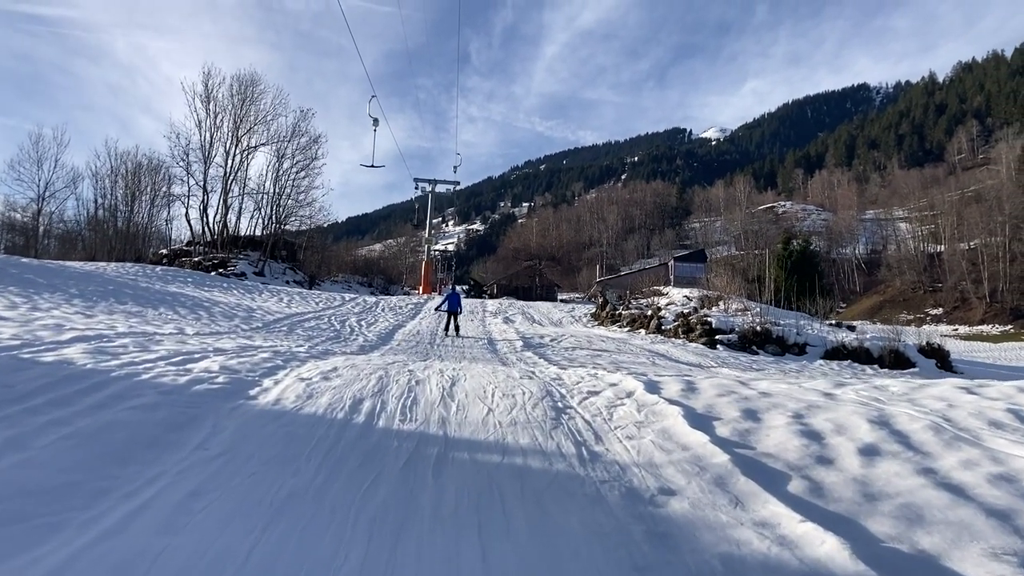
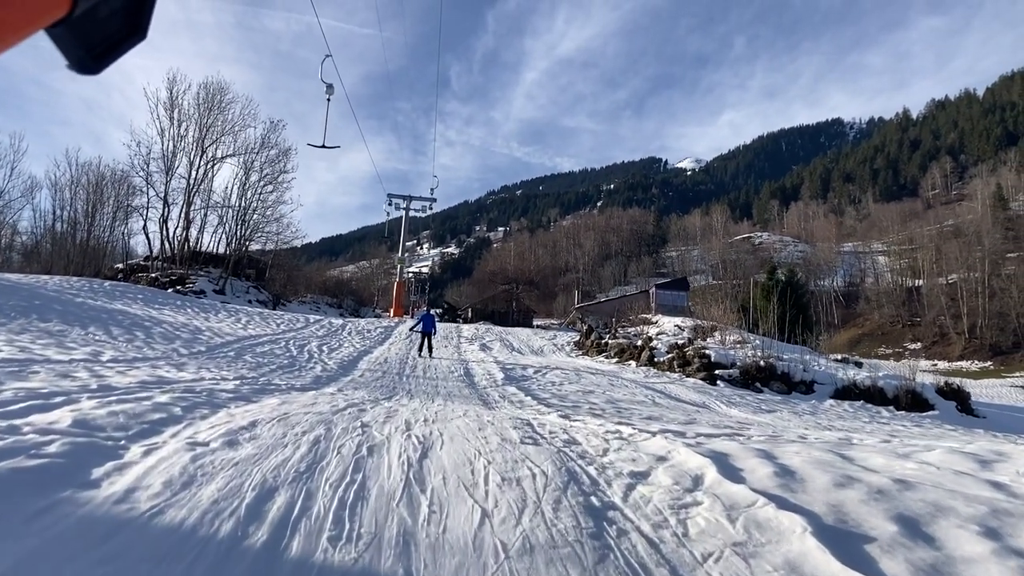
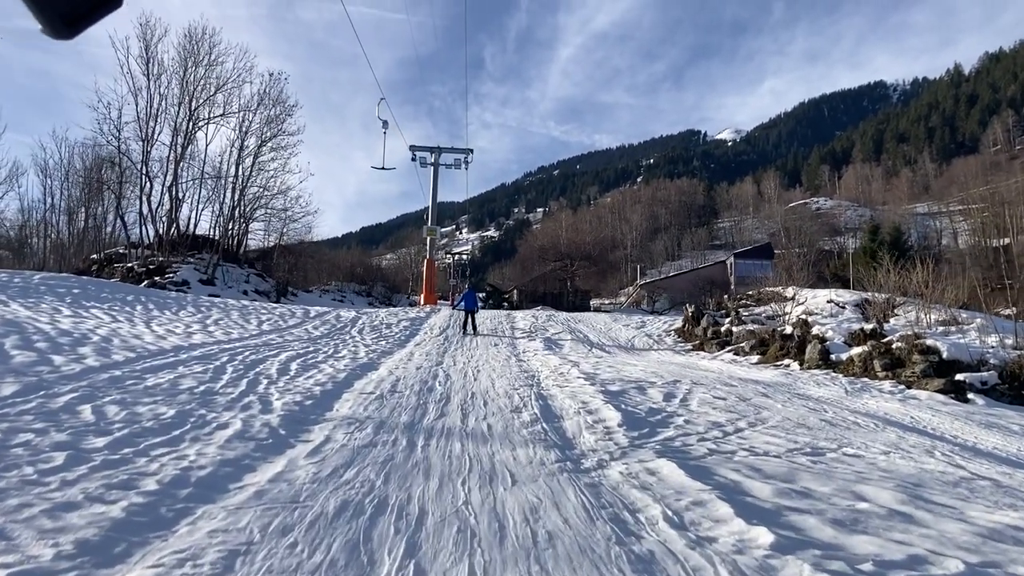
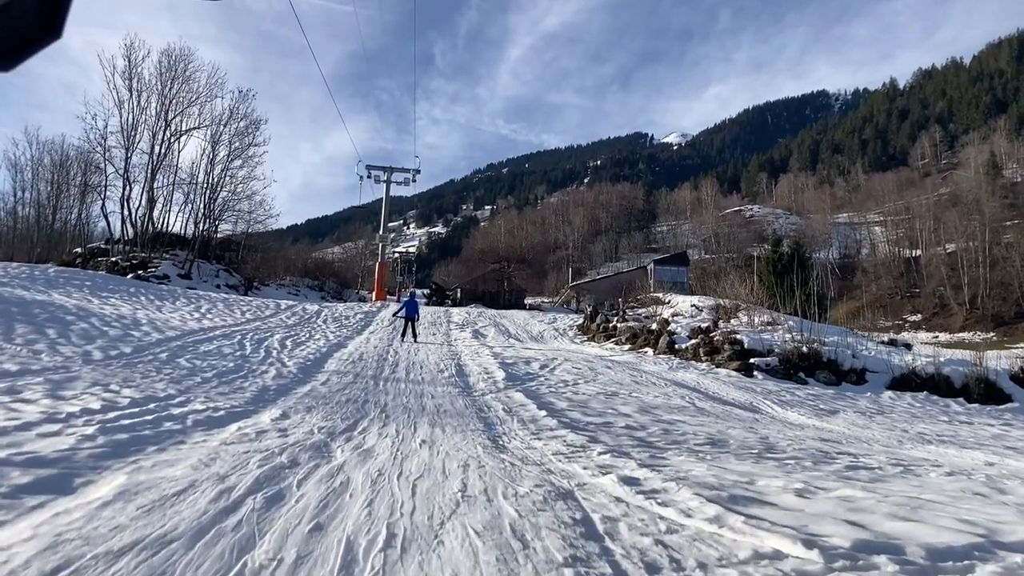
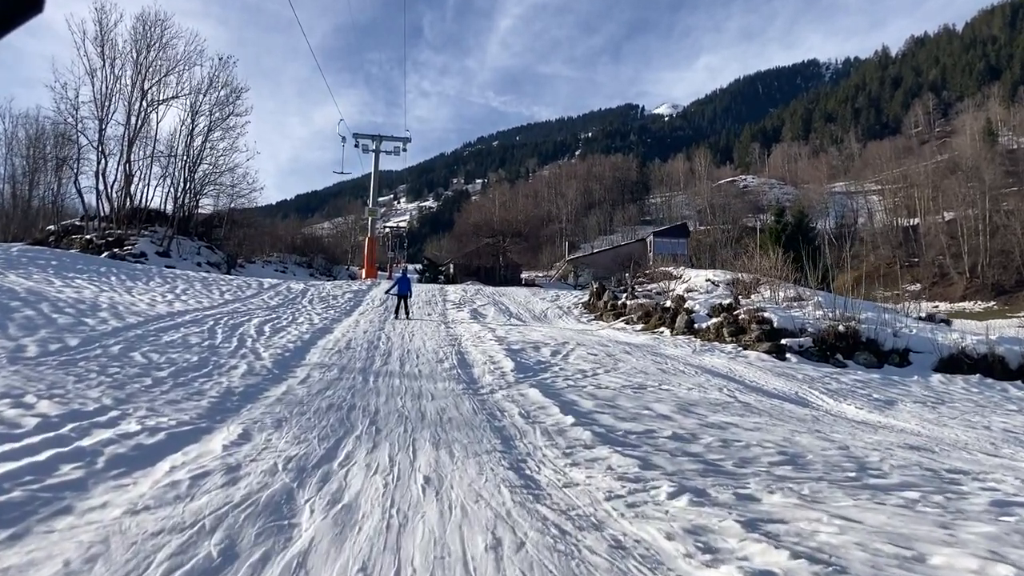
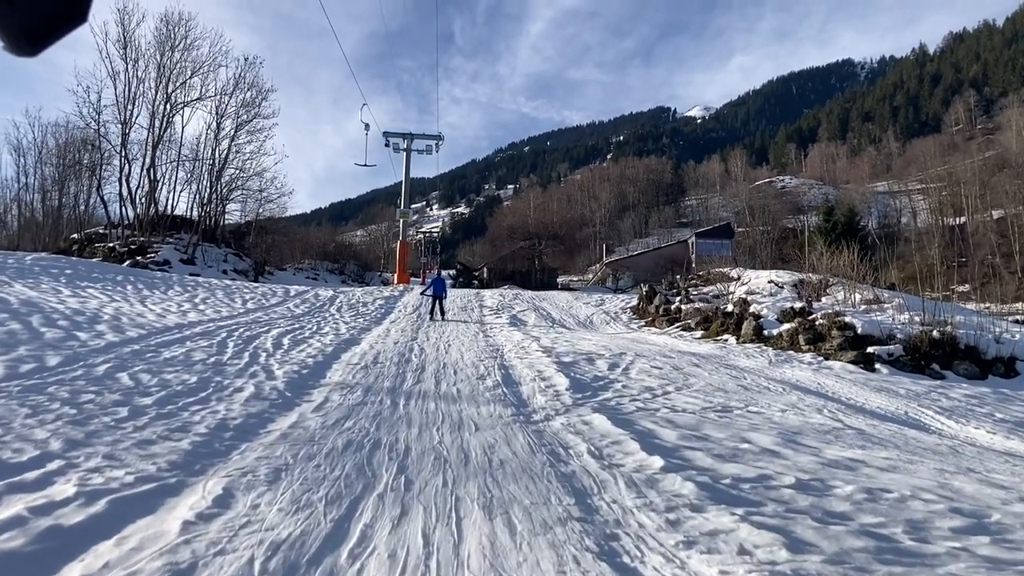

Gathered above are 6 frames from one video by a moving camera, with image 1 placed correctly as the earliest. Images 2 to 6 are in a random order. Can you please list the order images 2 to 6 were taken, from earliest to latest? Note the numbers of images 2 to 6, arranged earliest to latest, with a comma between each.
2, 4, 5, 6, 3
